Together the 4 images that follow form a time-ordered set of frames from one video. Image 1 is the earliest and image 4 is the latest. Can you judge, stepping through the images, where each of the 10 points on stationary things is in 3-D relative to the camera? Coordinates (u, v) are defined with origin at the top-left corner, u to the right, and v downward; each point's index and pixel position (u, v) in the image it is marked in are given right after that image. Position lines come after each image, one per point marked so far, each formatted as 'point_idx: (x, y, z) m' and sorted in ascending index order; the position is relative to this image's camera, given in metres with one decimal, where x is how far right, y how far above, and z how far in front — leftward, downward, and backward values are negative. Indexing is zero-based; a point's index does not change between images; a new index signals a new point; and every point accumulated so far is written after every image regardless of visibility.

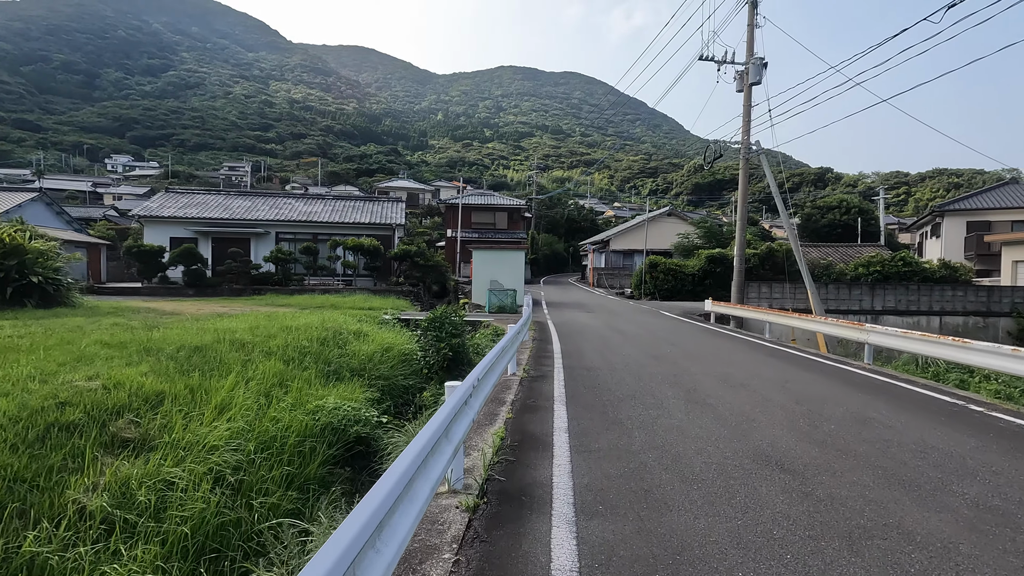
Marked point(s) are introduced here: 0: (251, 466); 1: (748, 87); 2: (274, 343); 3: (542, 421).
0: (-2.2, -1.5, +4.7) m
1: (+5.8, +5.0, +13.9) m
2: (-3.7, -0.9, +8.7) m
3: (+0.2, -1.1, +4.4) m
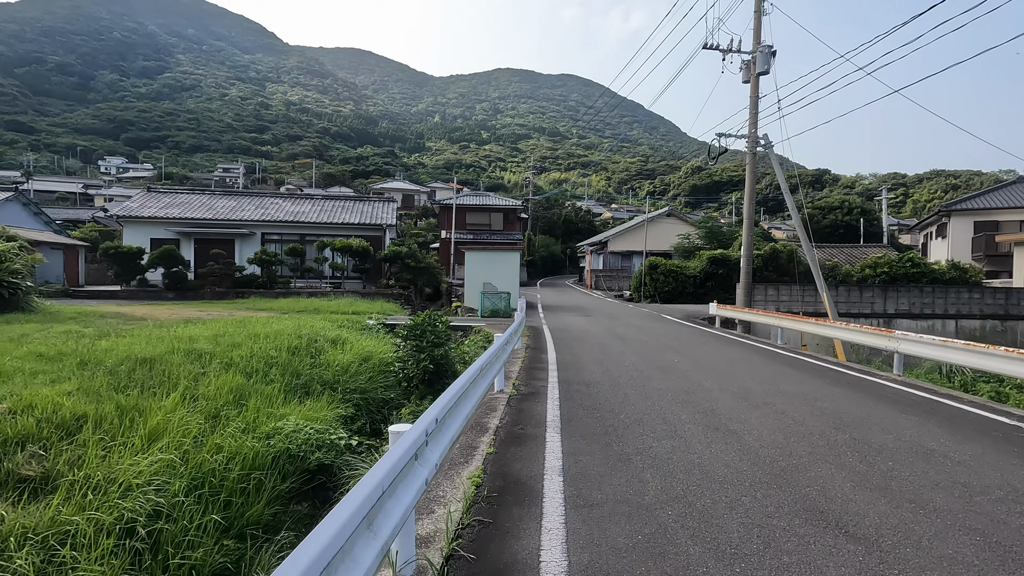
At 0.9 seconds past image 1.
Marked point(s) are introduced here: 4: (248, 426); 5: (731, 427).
0: (-2.3, -1.5, +3.8) m
1: (+5.7, +4.9, +13.1) m
2: (-3.8, -0.9, +7.8) m
3: (+0.1, -1.1, +3.6) m
4: (-2.6, -1.3, +5.5) m
5: (+1.7, -1.1, +4.3) m
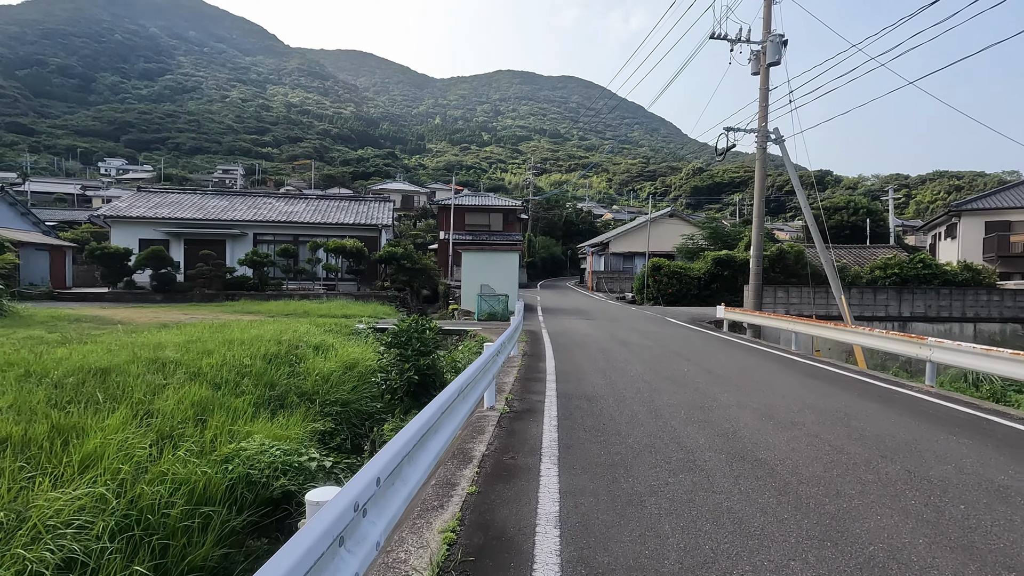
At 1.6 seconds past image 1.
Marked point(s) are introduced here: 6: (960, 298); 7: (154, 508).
0: (-2.4, -1.6, +3.2) m
1: (+5.6, +4.9, +12.4) m
2: (-3.9, -0.9, +7.2) m
3: (0.0, -1.1, +2.9) m
4: (-2.6, -1.4, +4.8) m
5: (+1.6, -1.1, +3.7) m
6: (+12.6, -0.3, +15.9) m
7: (-2.4, -1.5, +3.7) m
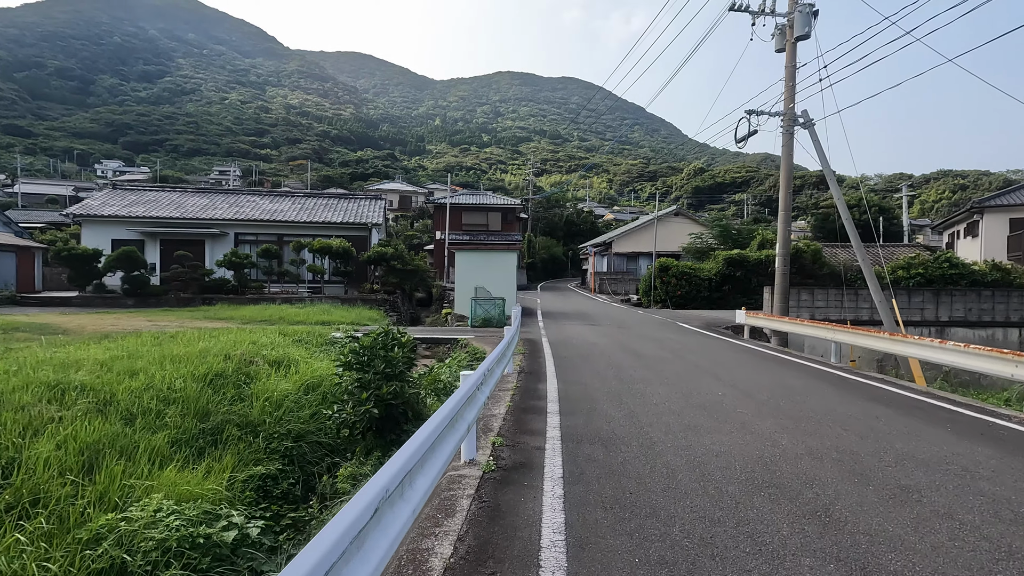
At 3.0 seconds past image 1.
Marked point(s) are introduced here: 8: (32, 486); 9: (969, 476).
0: (-2.4, -1.6, +1.8) m
1: (+5.5, +4.8, +11.1) m
2: (-4.0, -1.0, +5.8) m
3: (-0.1, -1.1, +1.6) m
4: (-2.7, -1.4, +3.4) m
5: (+1.5, -1.1, +2.3) m
6: (+12.6, -0.3, +14.5) m
7: (-2.5, -1.5, +2.4) m
8: (-3.2, -1.3, +3.7) m
9: (+2.8, -1.1, +3.4) m
